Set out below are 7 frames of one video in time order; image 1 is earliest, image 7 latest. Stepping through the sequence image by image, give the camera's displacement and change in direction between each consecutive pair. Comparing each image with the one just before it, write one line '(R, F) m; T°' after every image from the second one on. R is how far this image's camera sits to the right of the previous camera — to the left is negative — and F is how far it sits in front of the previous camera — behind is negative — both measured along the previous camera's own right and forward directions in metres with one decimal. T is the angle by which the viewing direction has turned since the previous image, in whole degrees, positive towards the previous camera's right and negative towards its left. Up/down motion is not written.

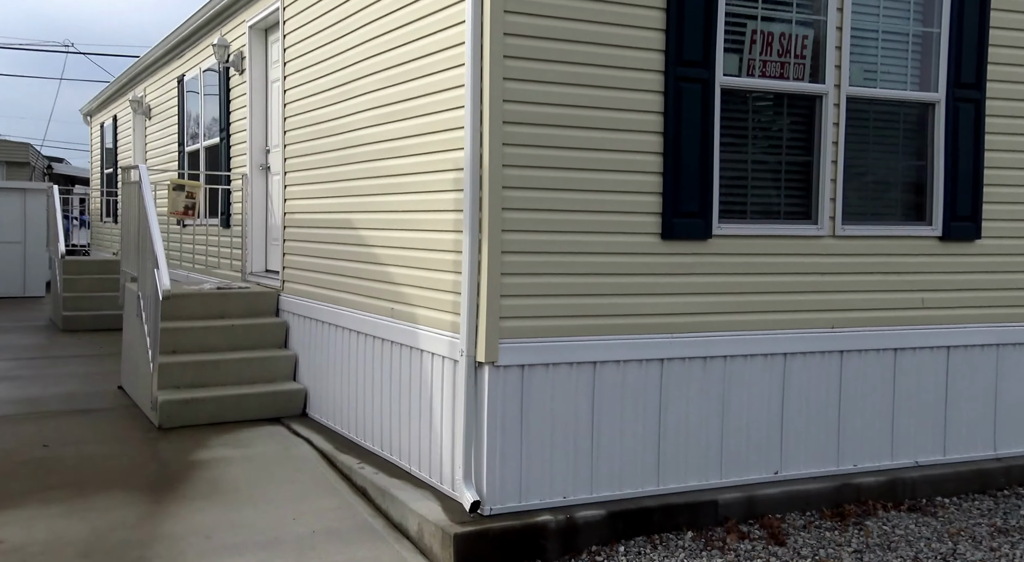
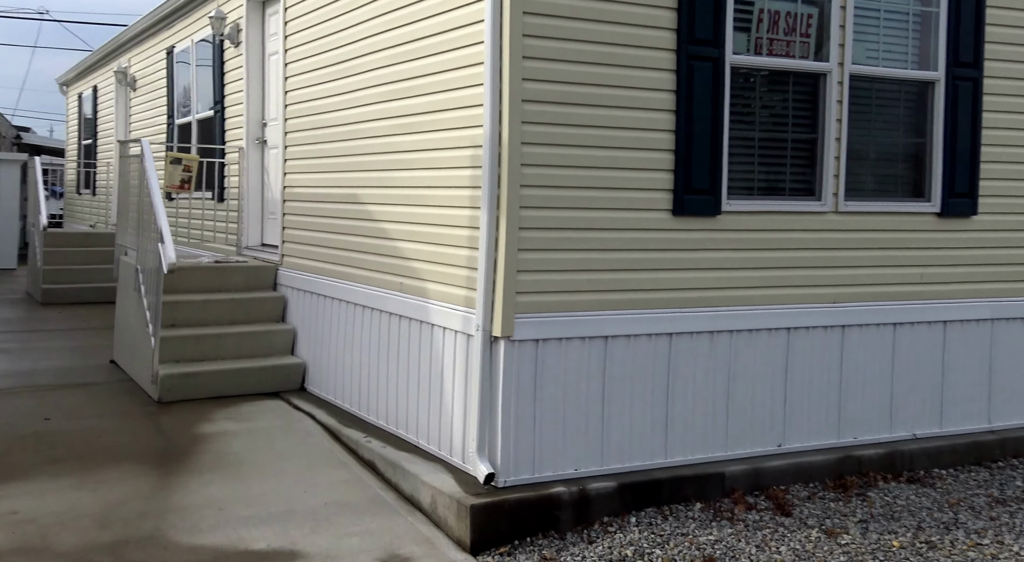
(-0.2, -0.1) m; +2°
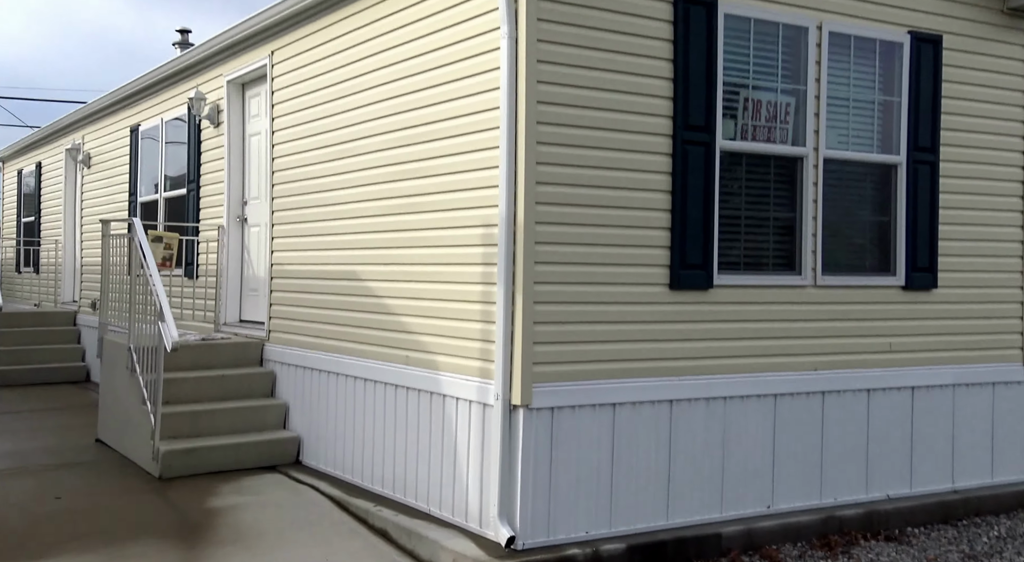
(-0.6, -0.2) m; +5°
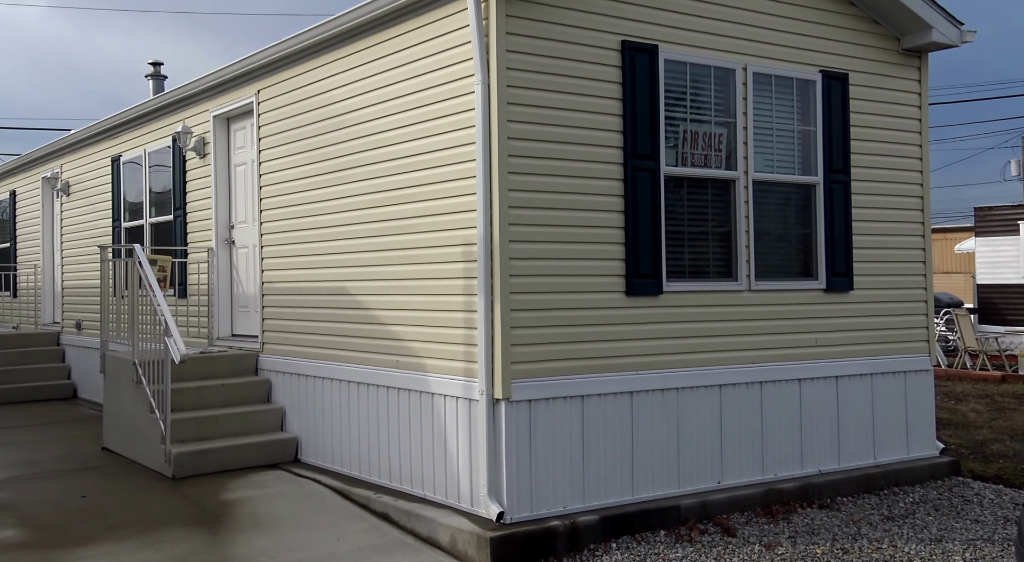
(-0.2, -0.9) m; +3°
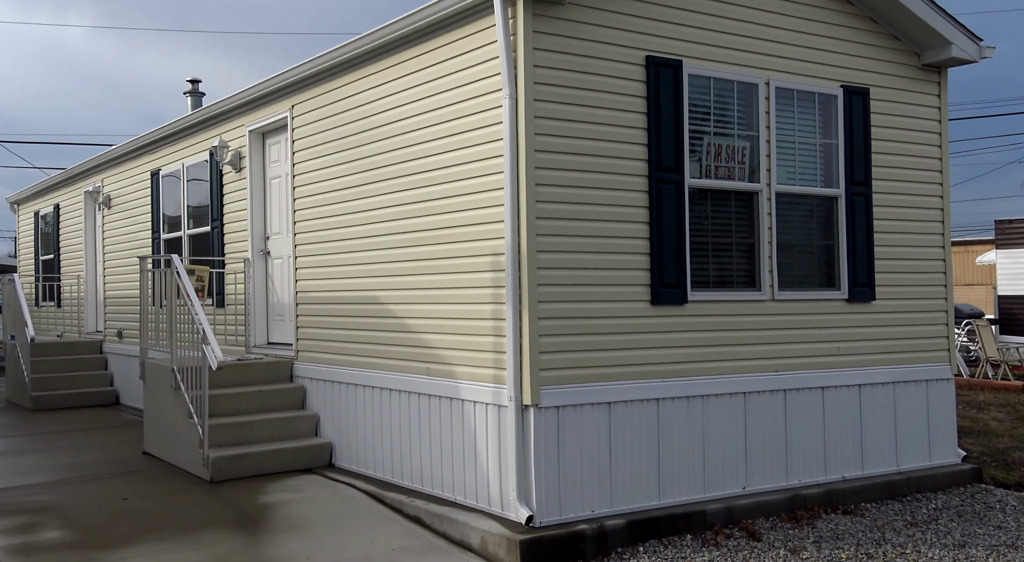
(0.0, -0.2) m; -1°
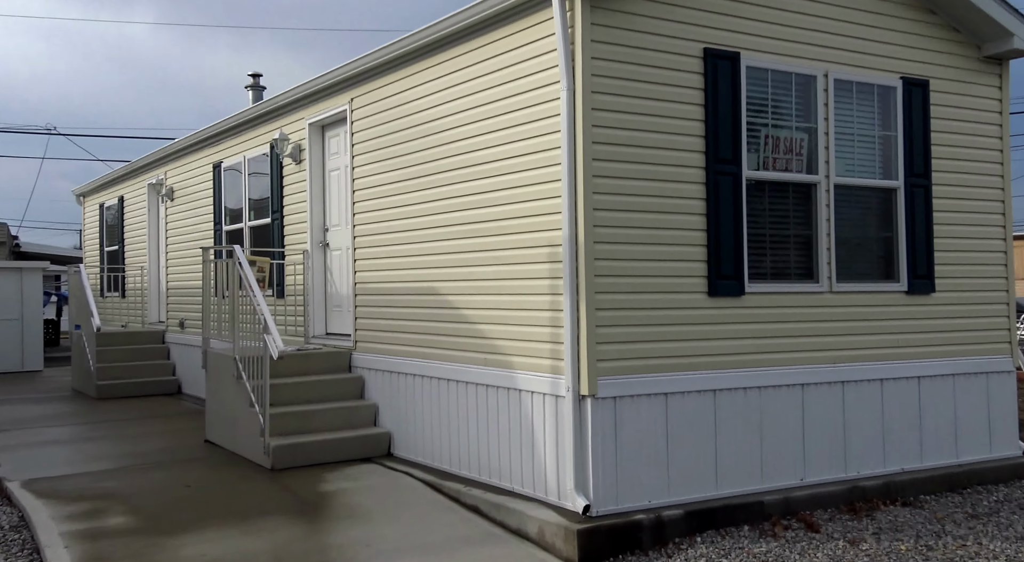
(-0.1, -0.1) m; -3°
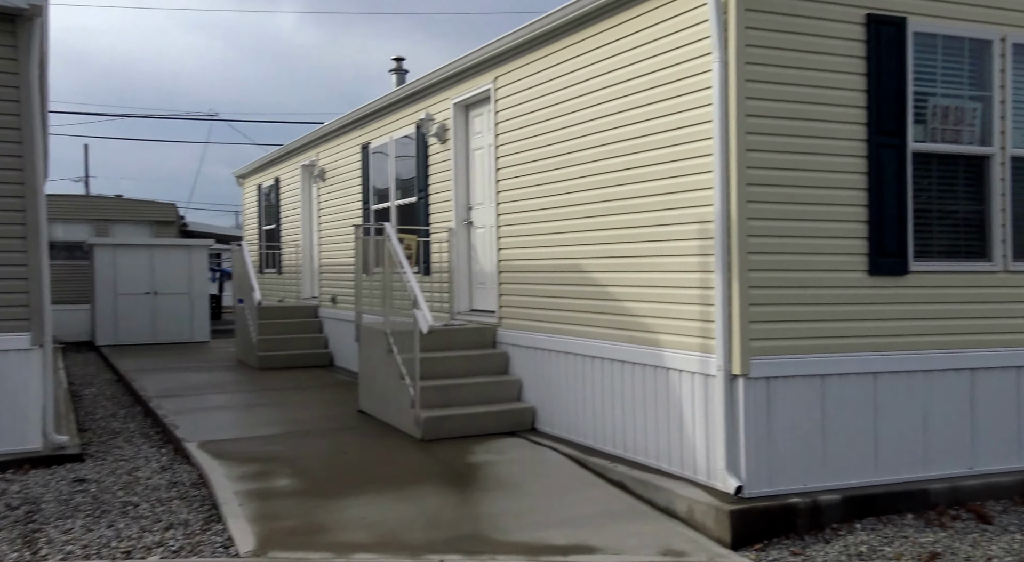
(-0.1, +0.1) m; -7°
